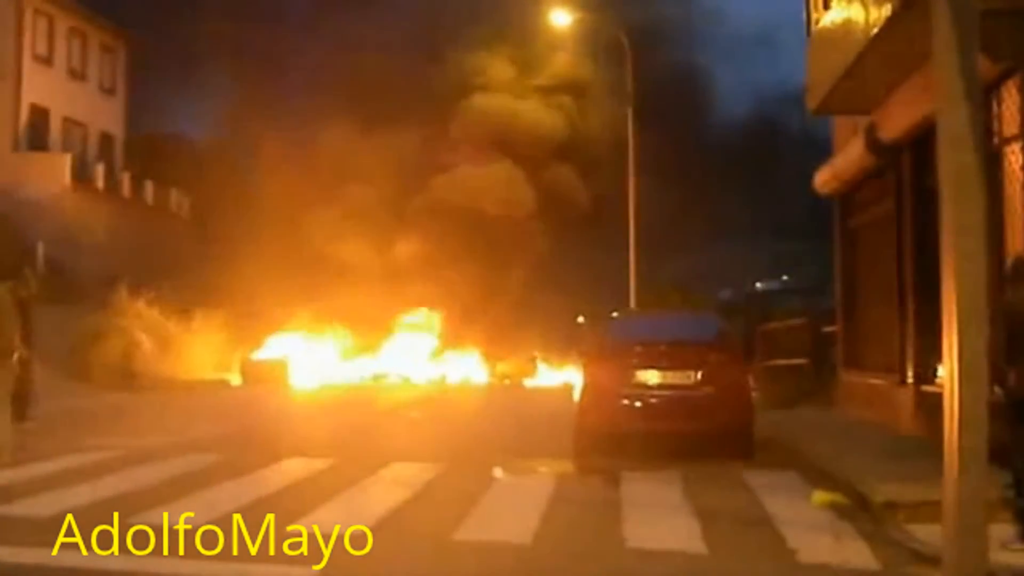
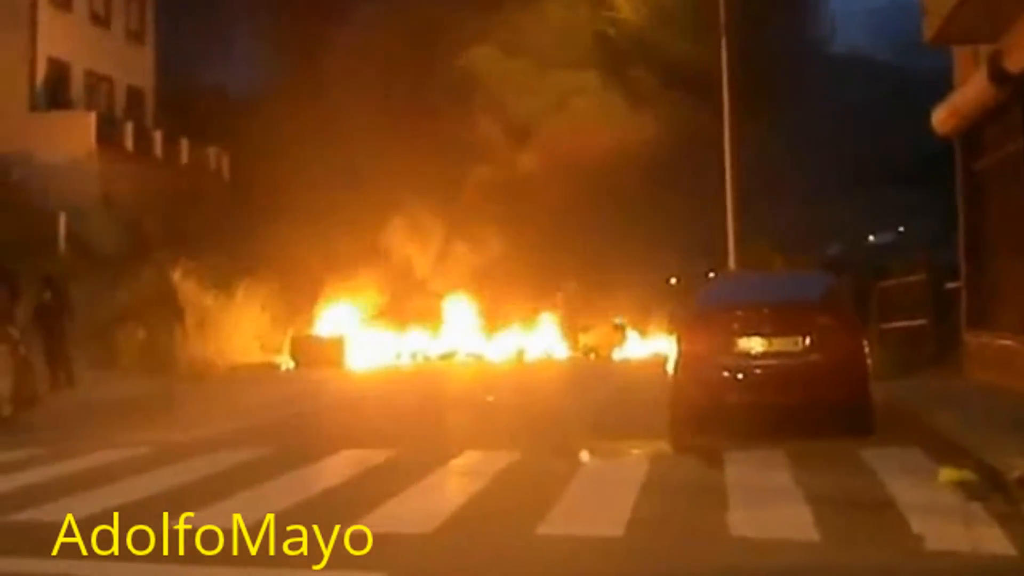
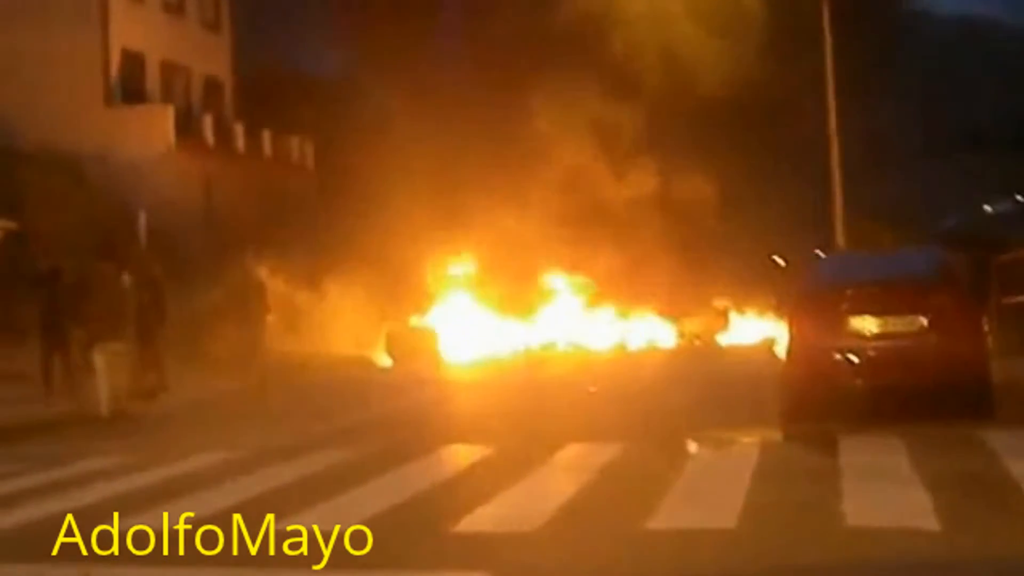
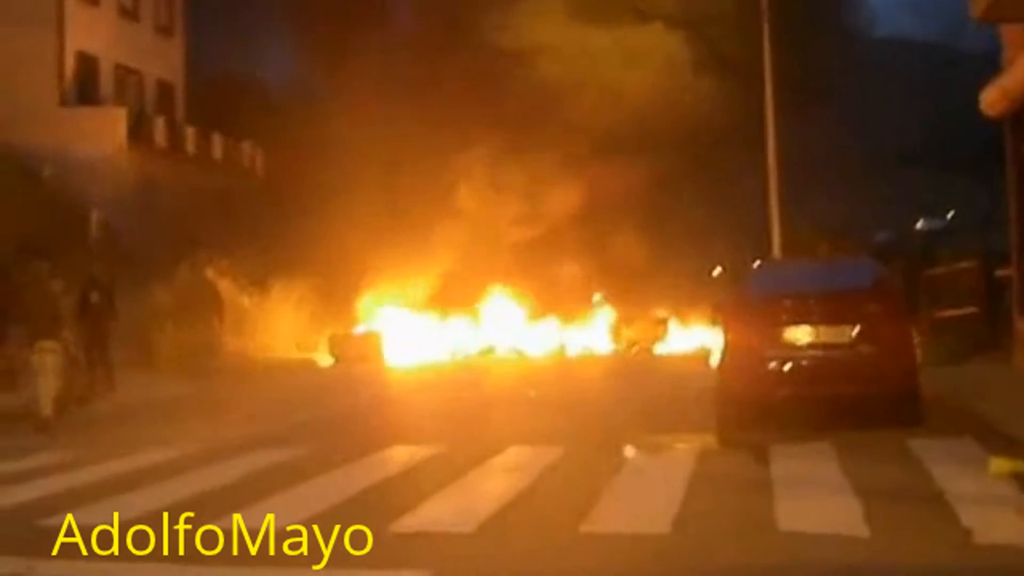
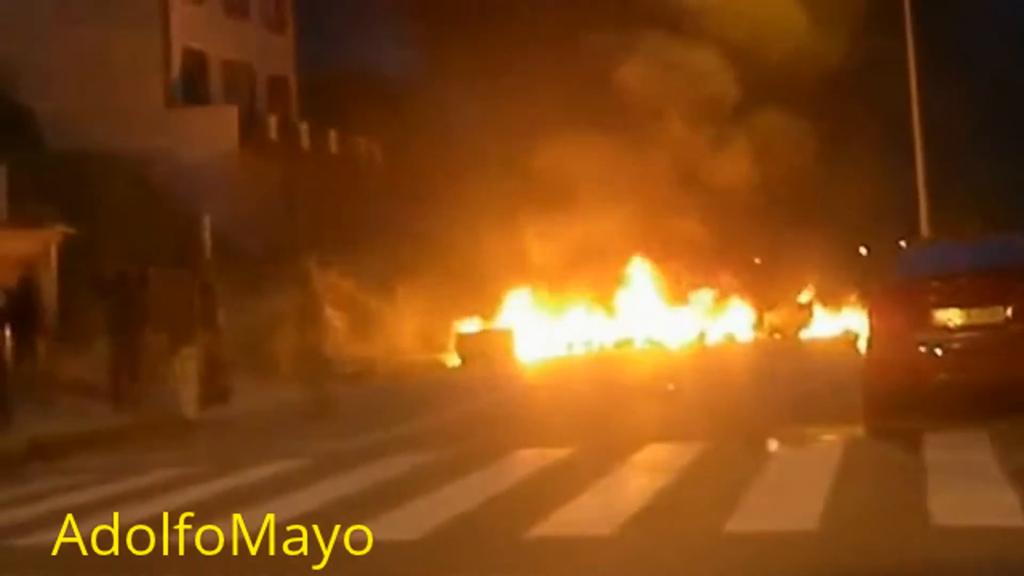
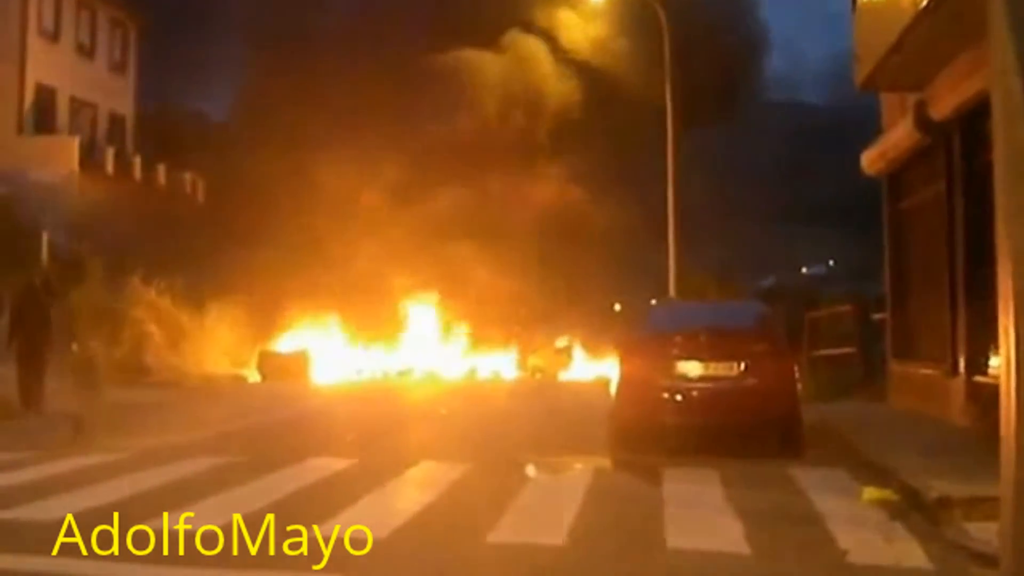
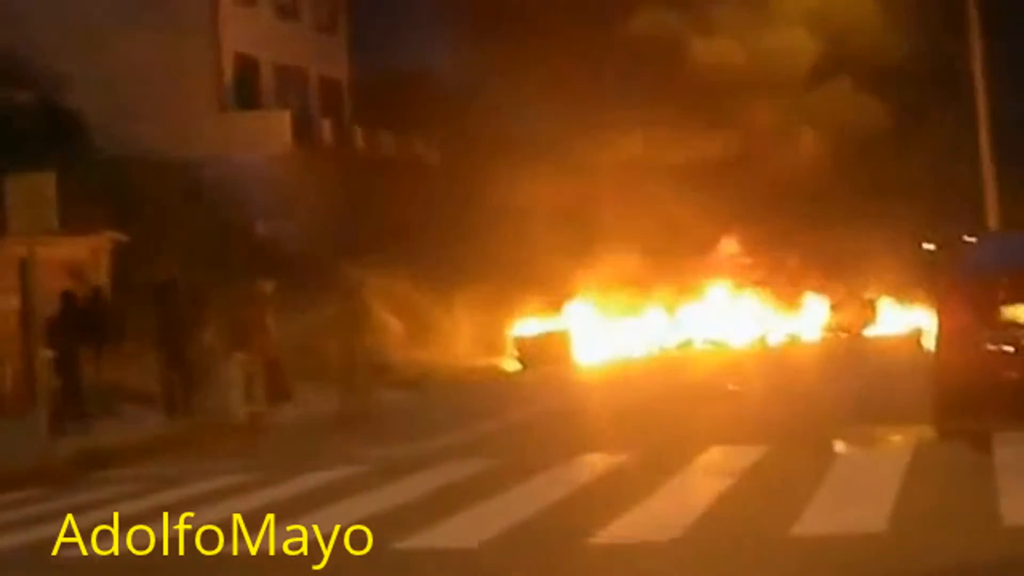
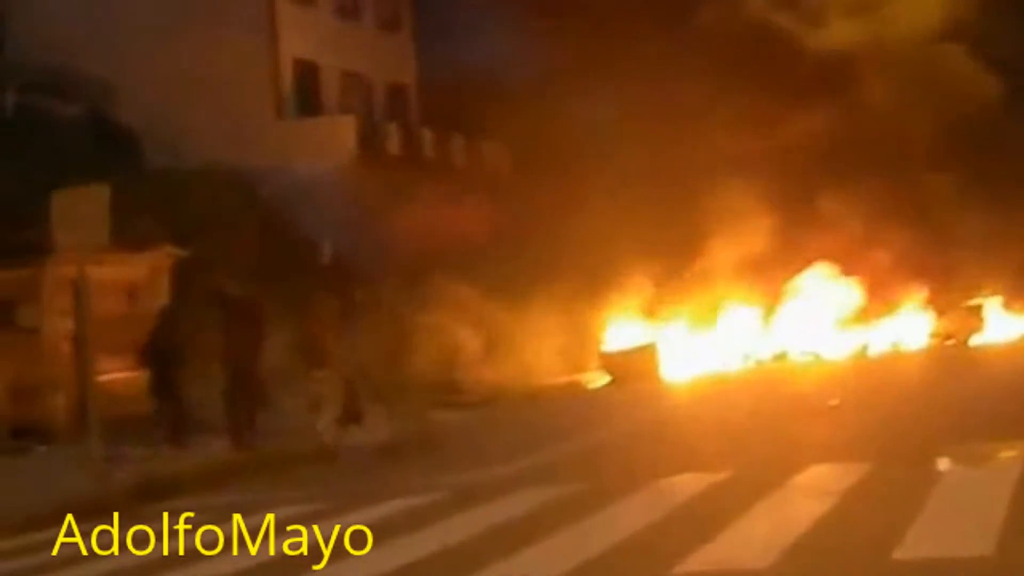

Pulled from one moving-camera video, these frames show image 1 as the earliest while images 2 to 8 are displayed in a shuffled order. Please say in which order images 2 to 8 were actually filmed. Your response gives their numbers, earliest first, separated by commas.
6, 2, 4, 3, 5, 7, 8
